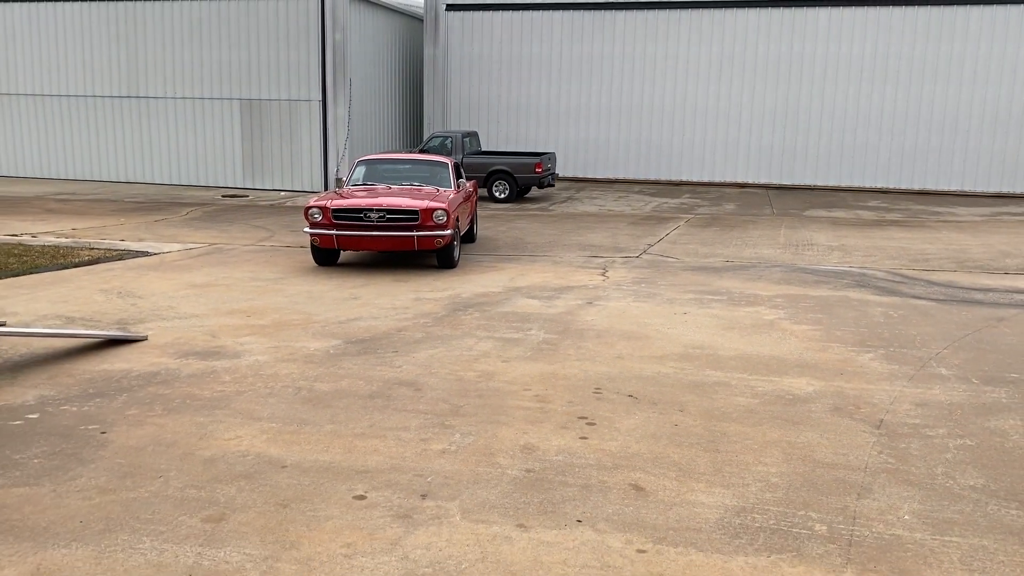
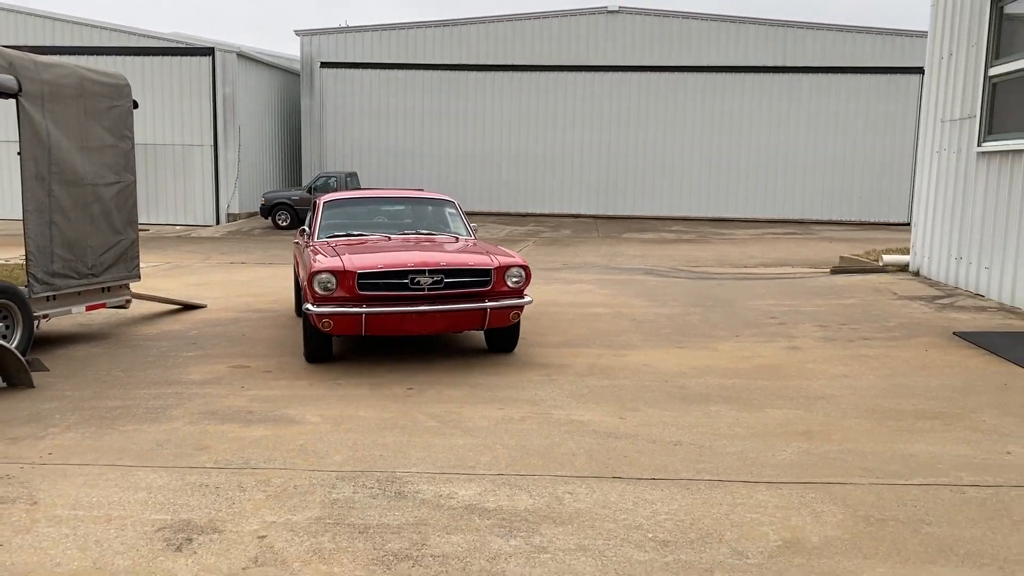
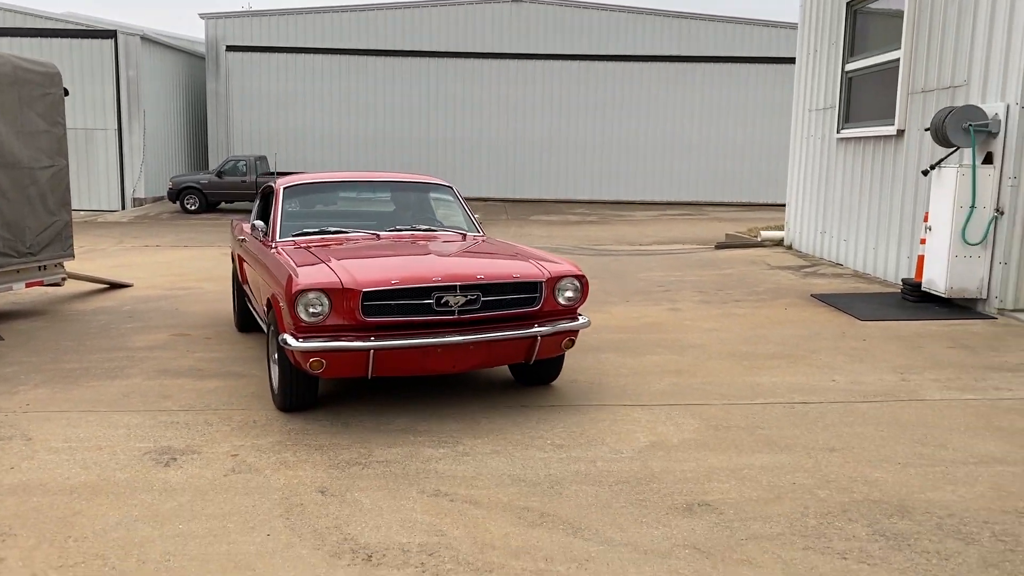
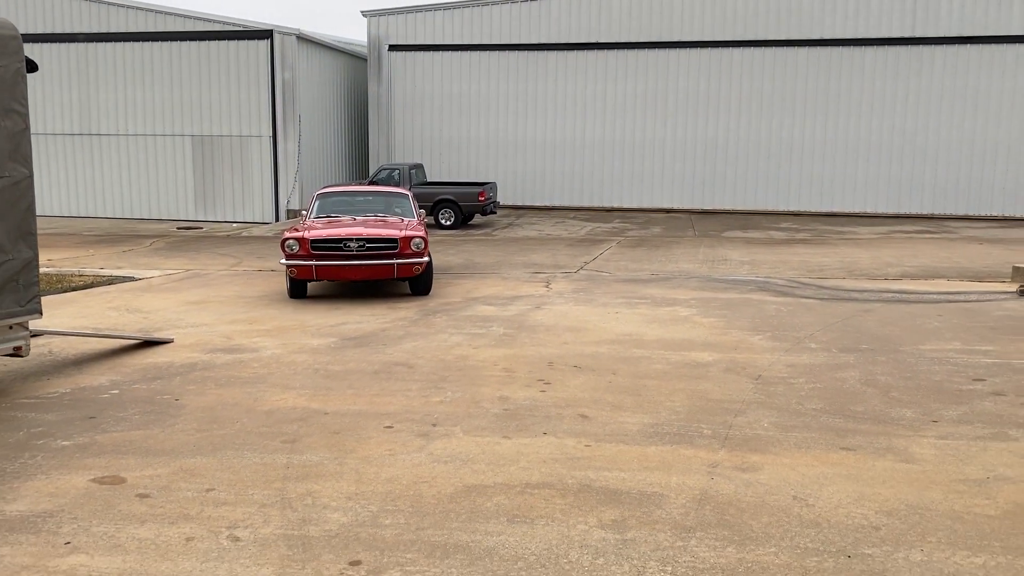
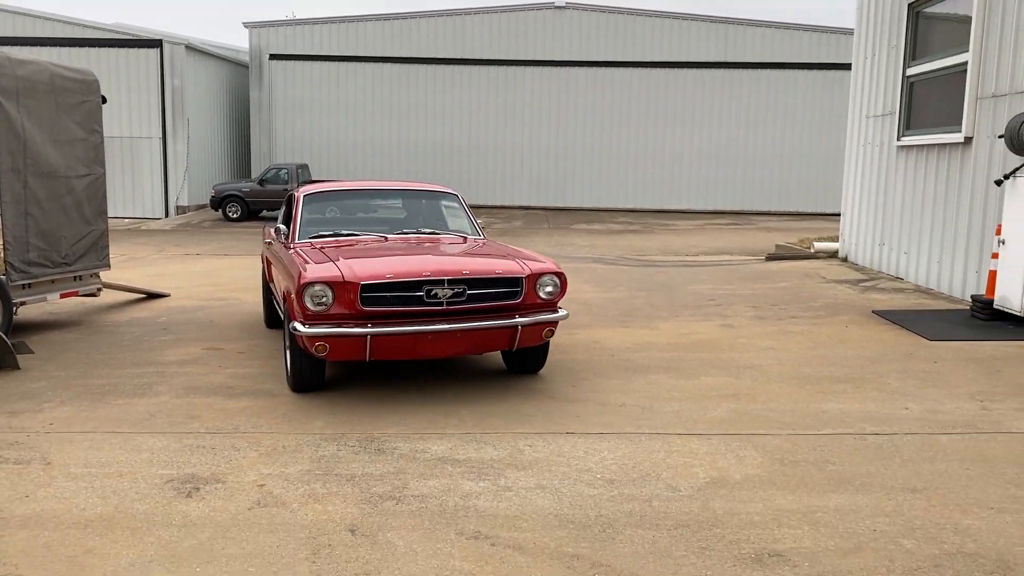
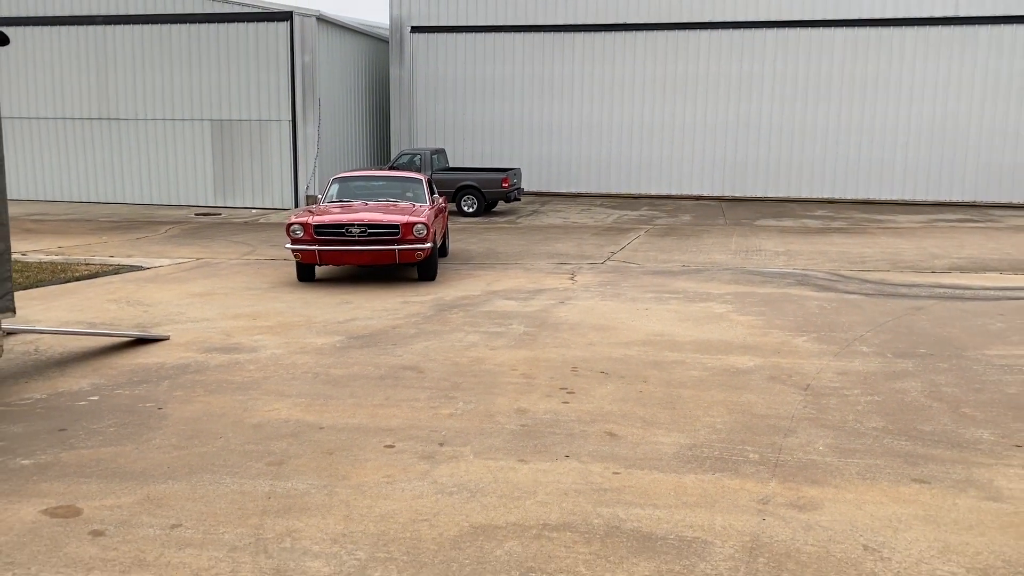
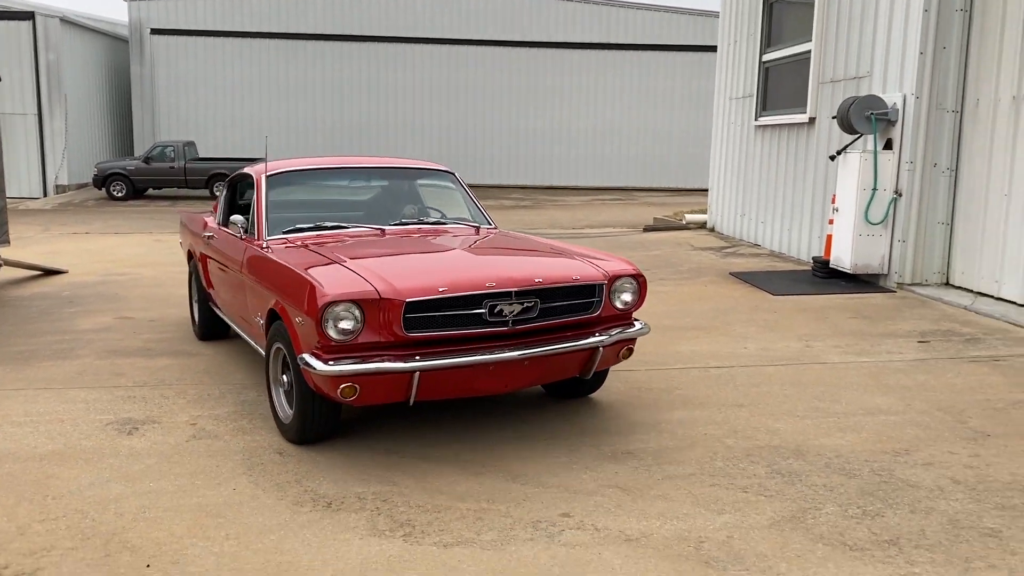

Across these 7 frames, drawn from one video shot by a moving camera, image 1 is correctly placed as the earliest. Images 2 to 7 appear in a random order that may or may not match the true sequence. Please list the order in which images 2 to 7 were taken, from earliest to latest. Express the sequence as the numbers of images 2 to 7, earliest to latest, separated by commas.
6, 4, 2, 5, 3, 7
